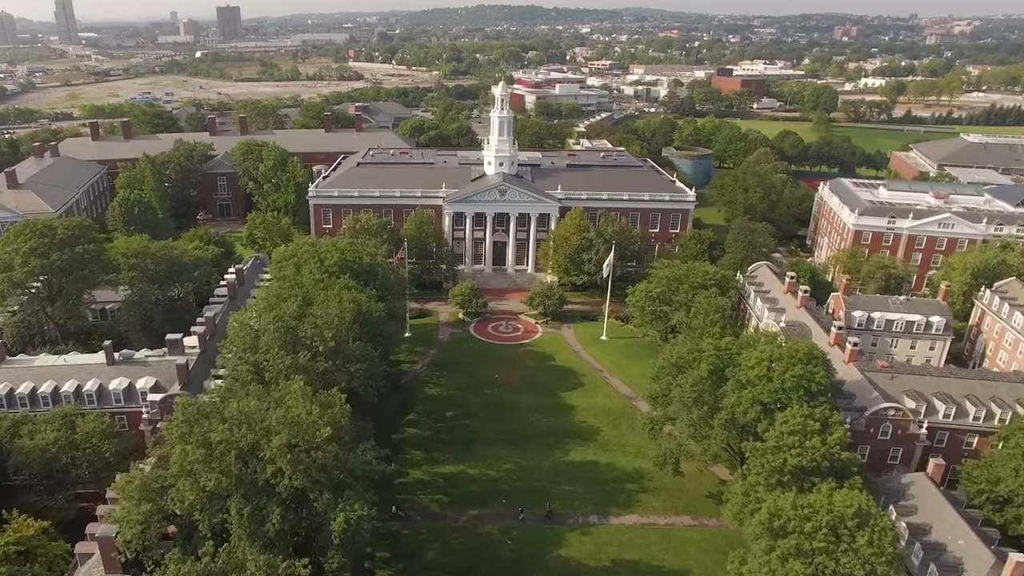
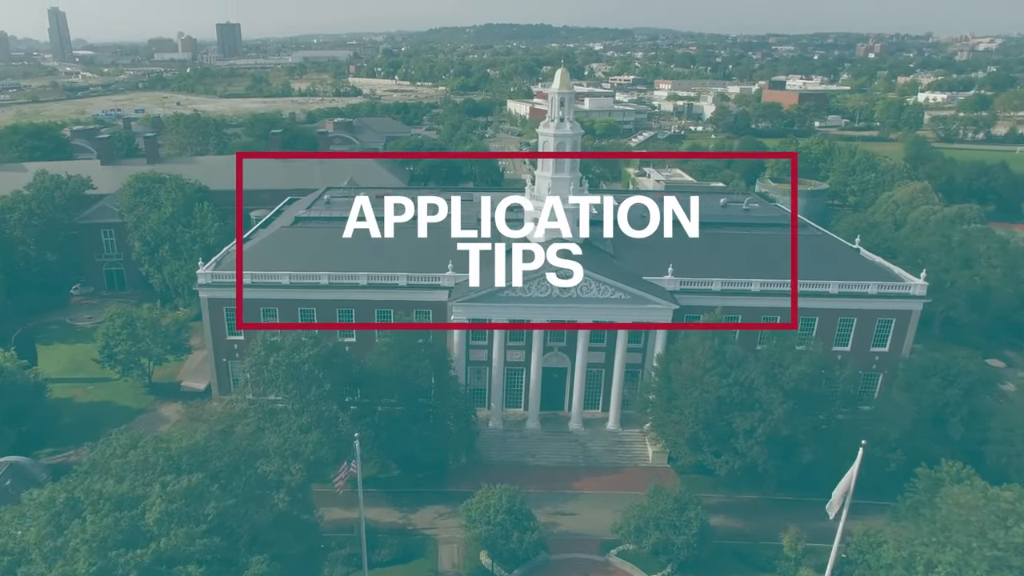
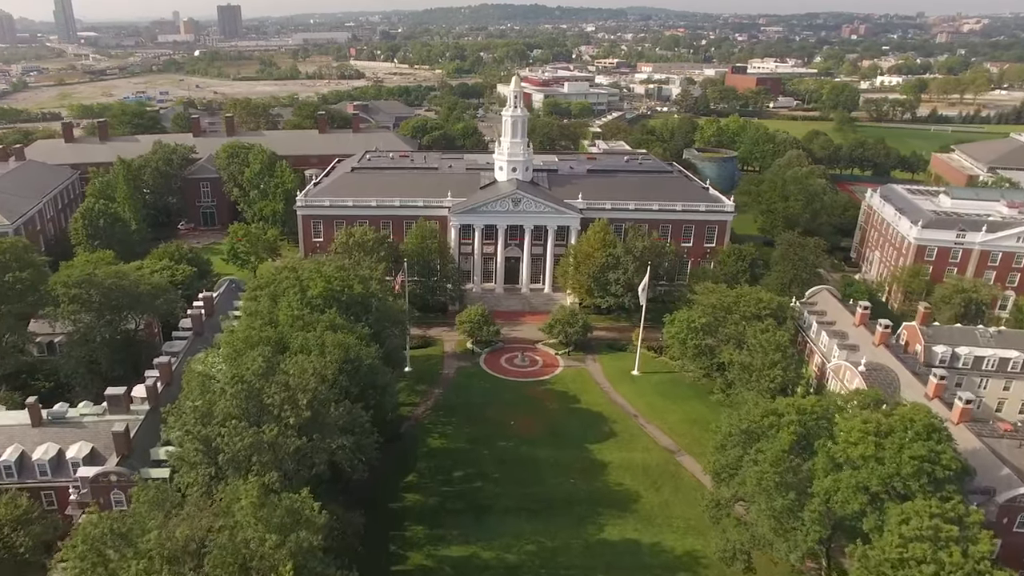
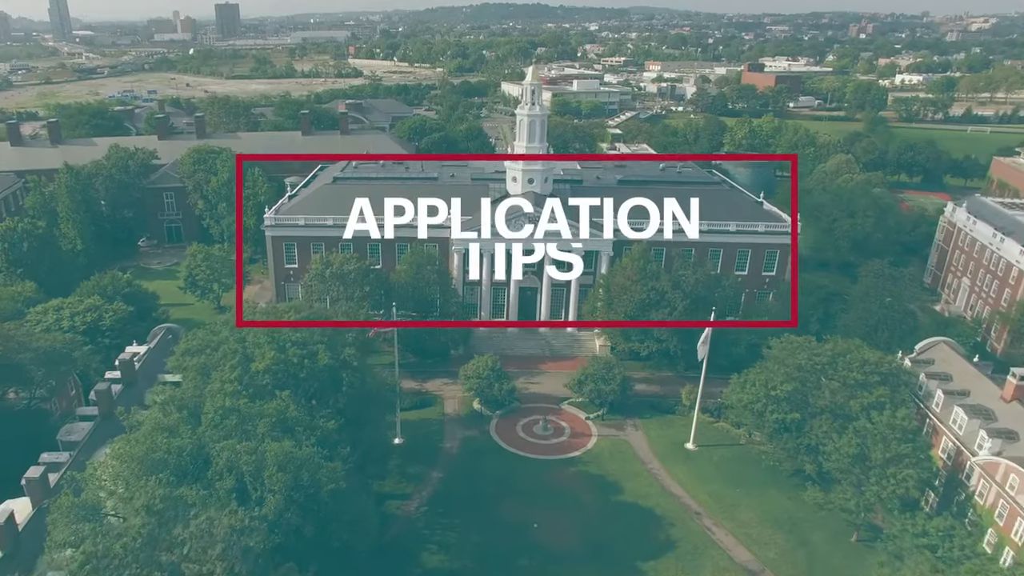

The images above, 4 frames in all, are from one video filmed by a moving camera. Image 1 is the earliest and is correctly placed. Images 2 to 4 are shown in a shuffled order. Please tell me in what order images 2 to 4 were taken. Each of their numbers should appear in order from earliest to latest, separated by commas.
3, 4, 2
